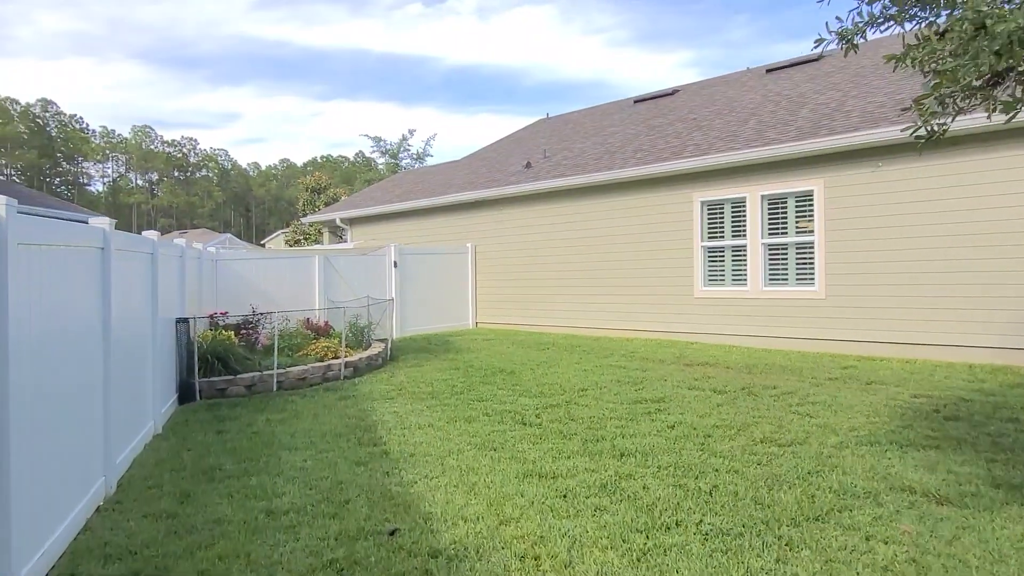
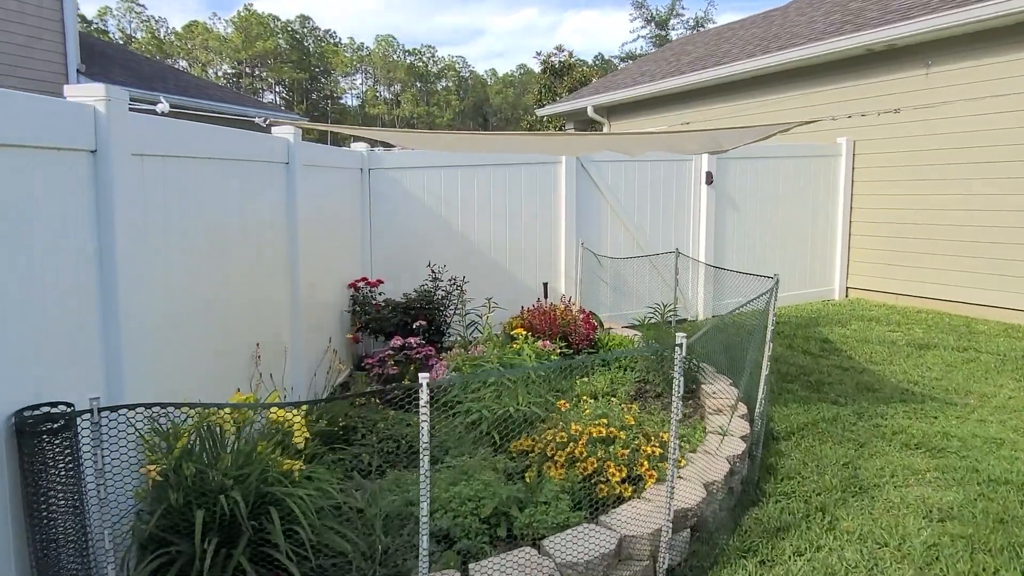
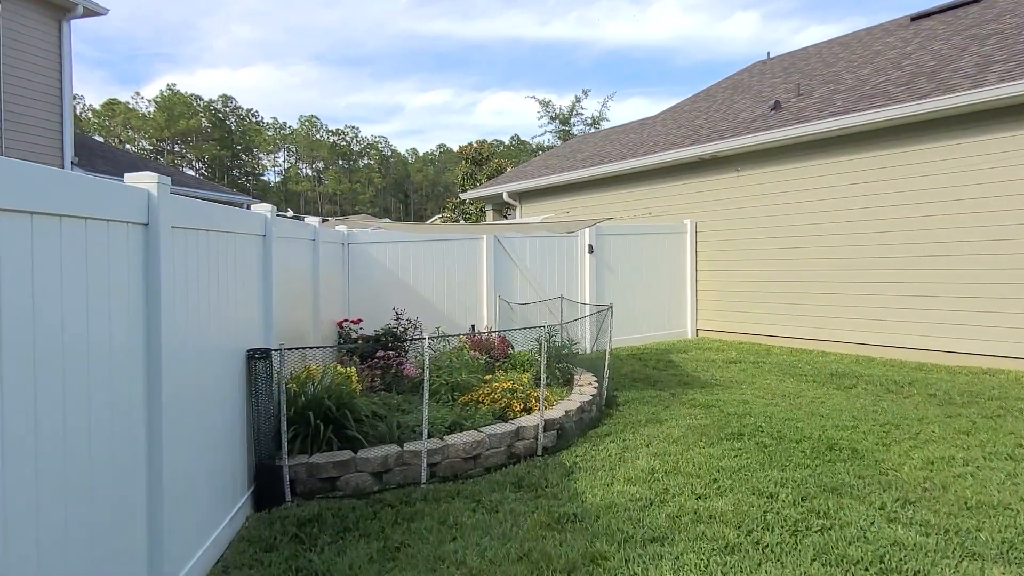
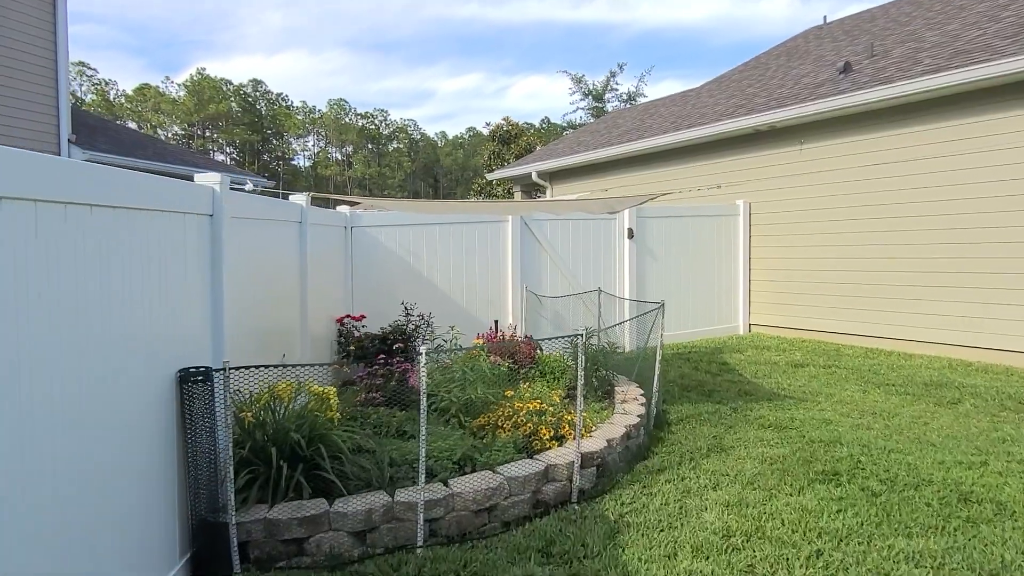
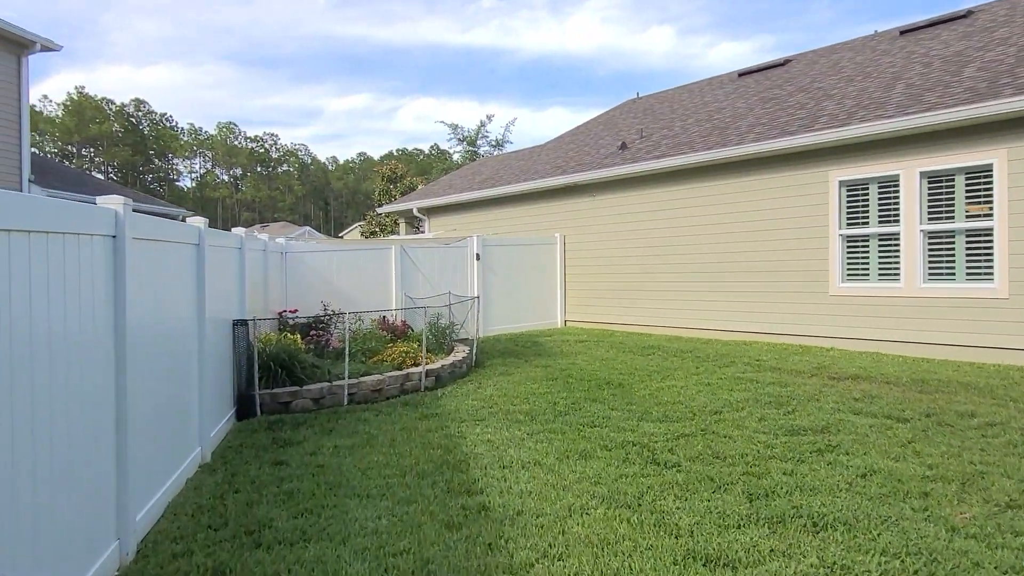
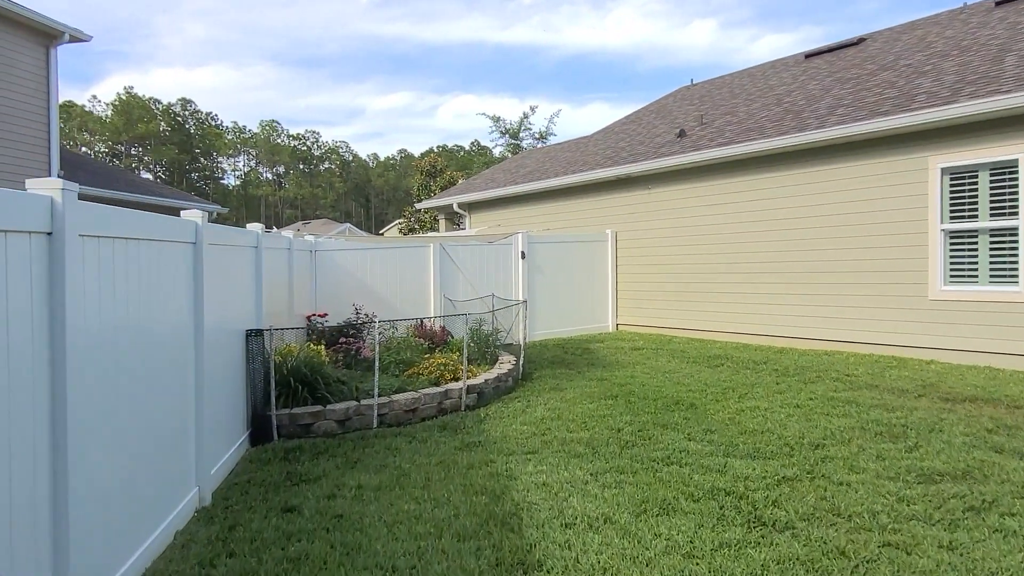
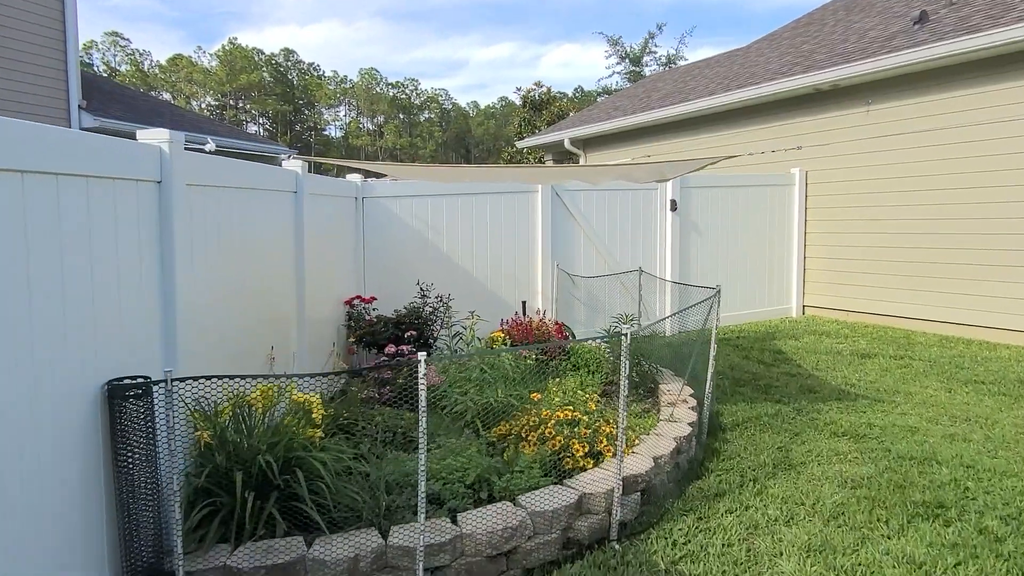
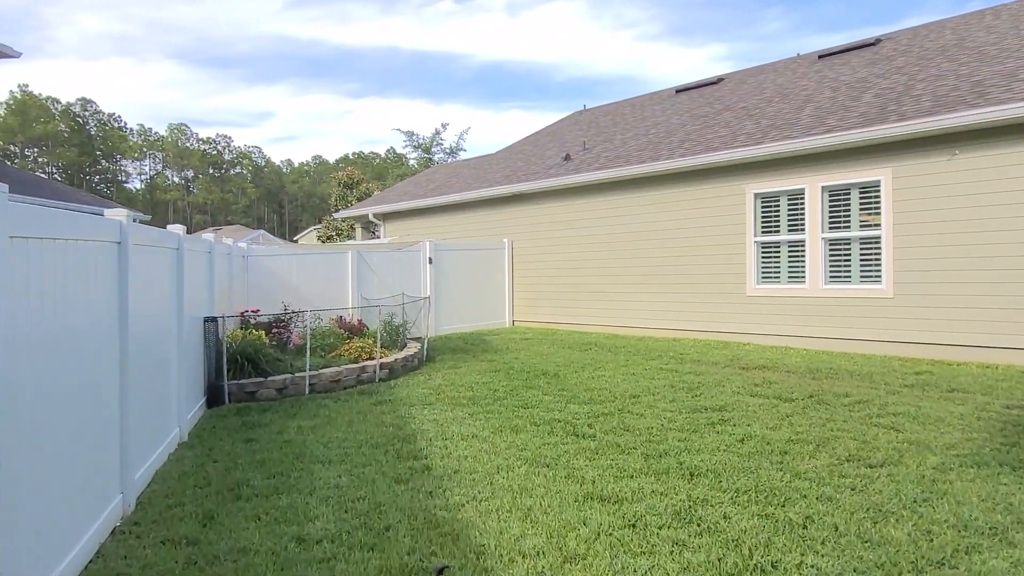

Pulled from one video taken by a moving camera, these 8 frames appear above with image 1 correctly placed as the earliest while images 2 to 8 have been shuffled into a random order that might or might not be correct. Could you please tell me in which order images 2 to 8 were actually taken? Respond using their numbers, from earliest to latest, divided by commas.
8, 5, 6, 3, 4, 7, 2
